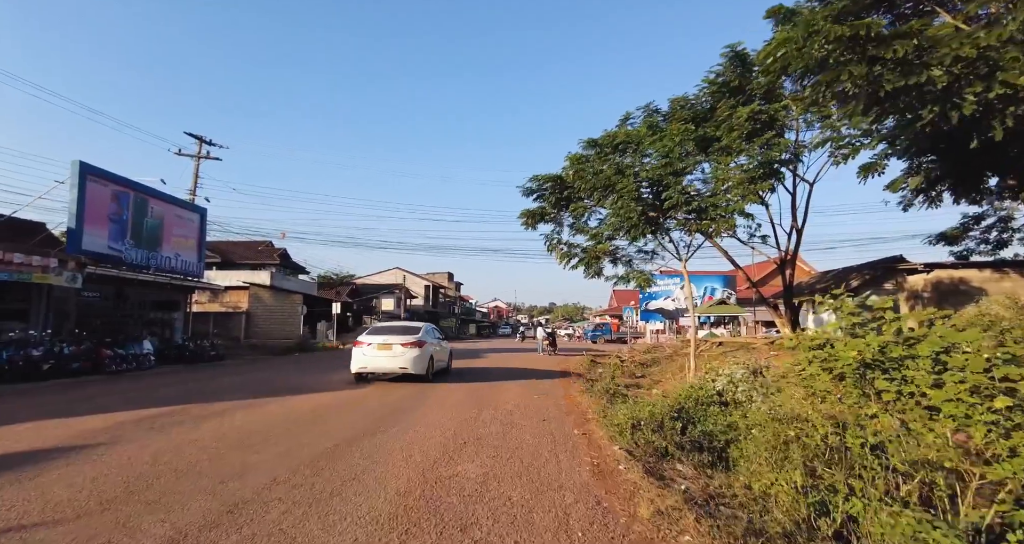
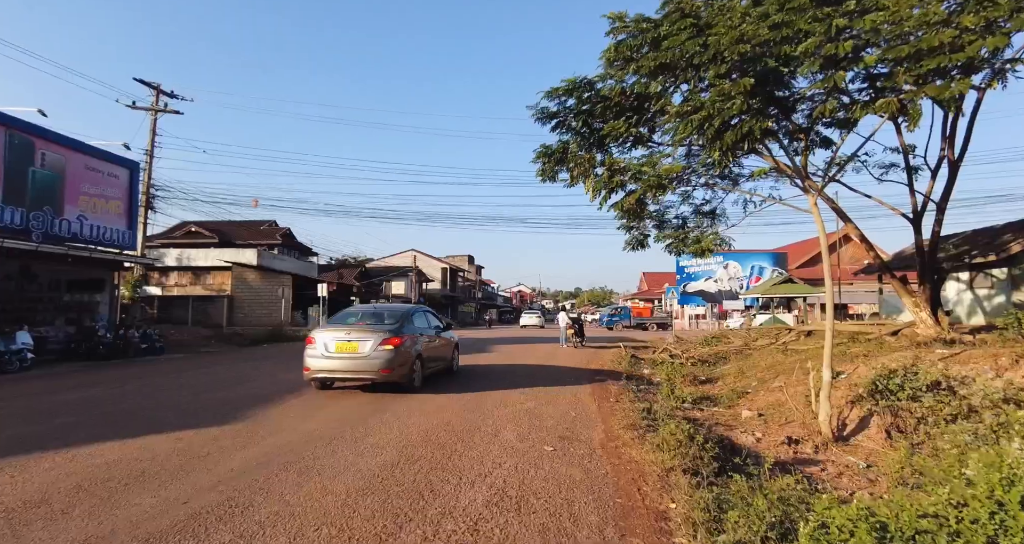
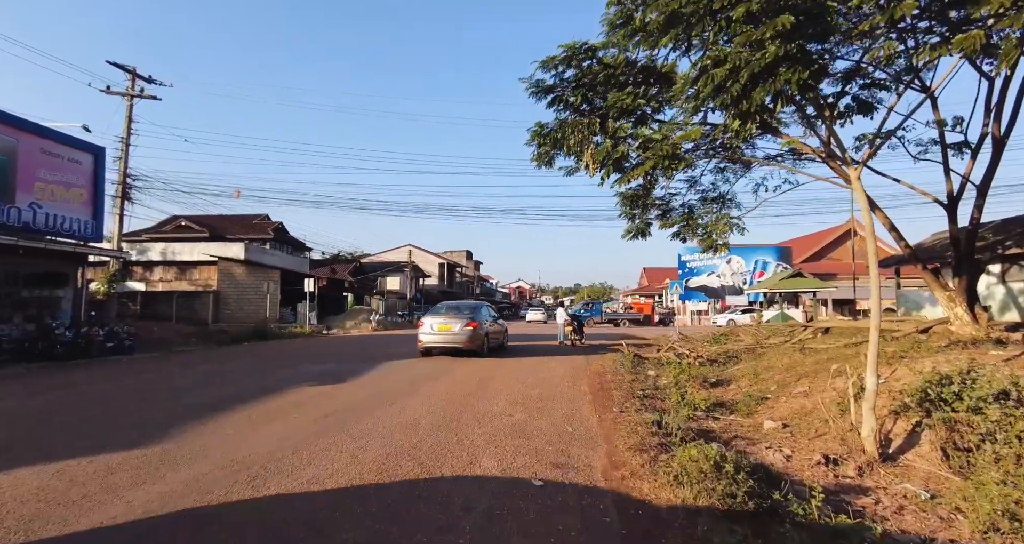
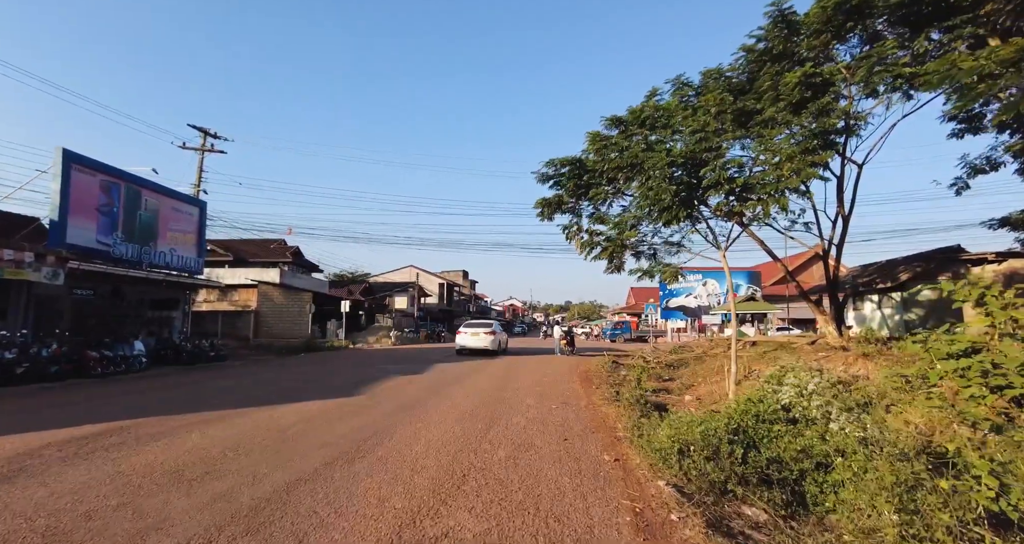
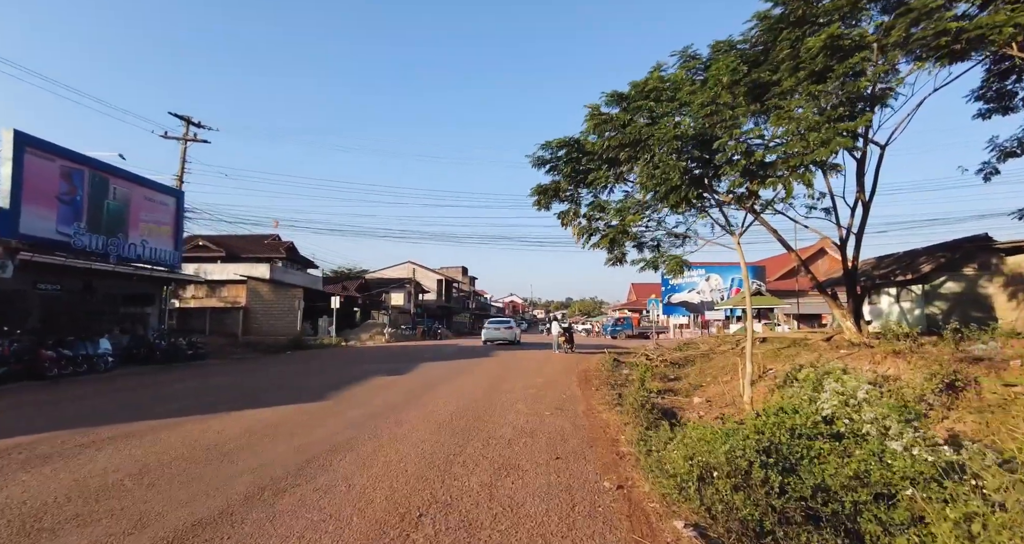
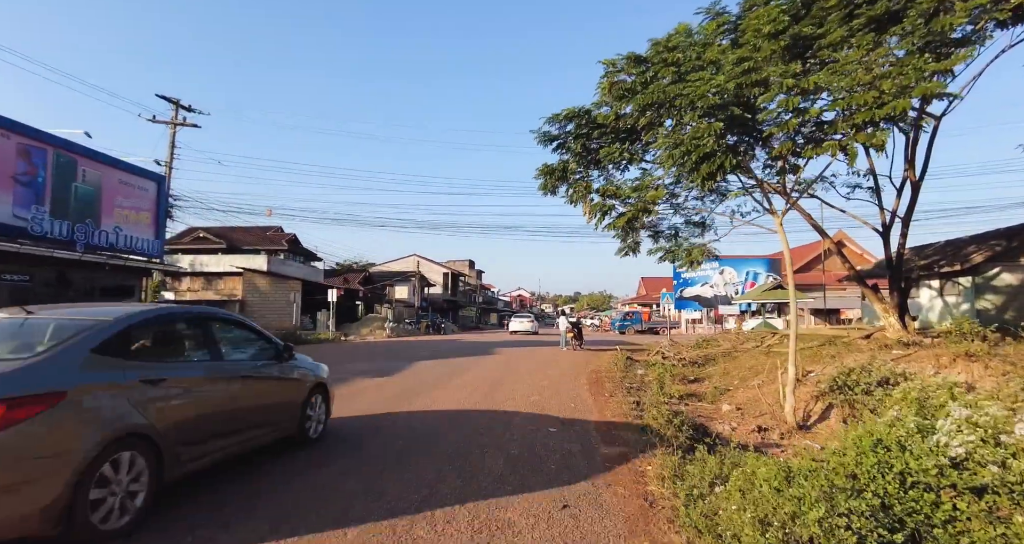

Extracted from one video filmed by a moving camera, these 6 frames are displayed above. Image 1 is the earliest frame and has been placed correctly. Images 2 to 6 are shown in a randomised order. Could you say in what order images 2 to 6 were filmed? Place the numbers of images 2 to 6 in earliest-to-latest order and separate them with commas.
4, 5, 6, 2, 3
